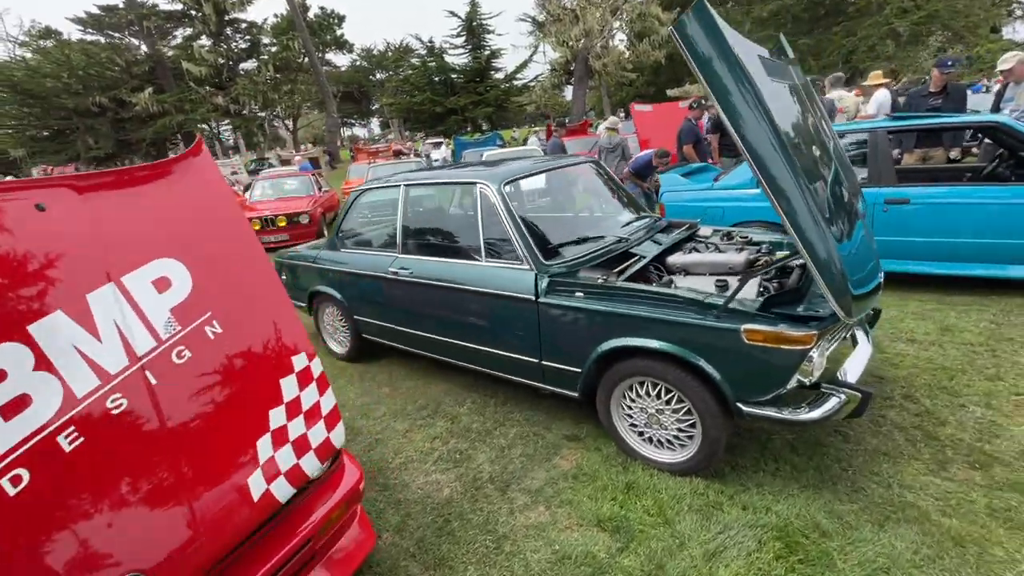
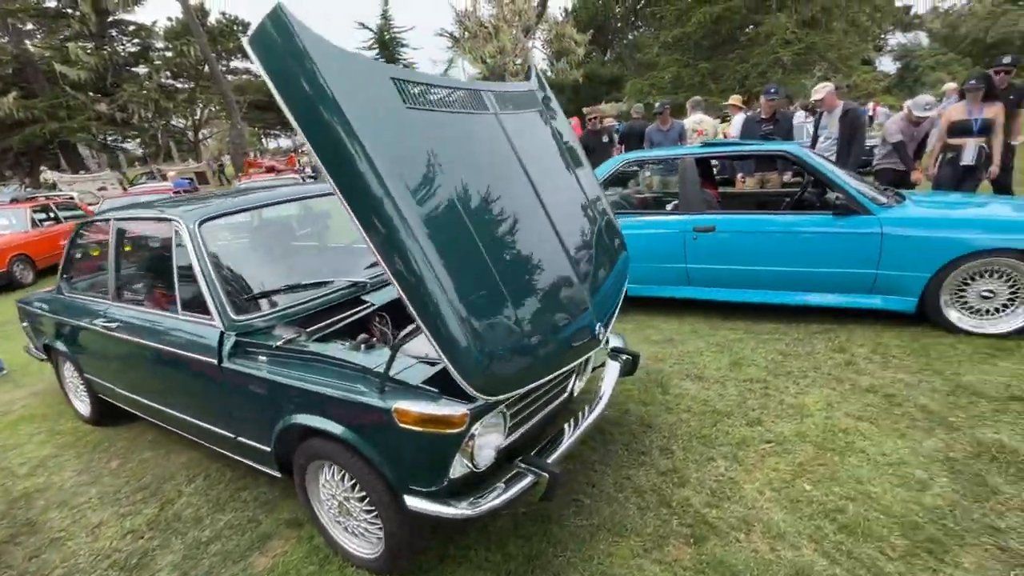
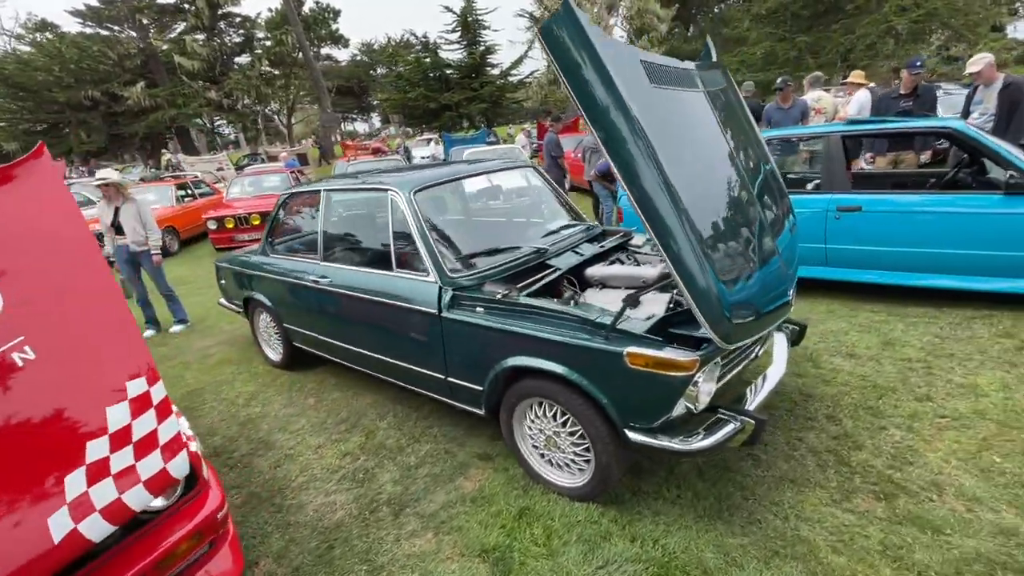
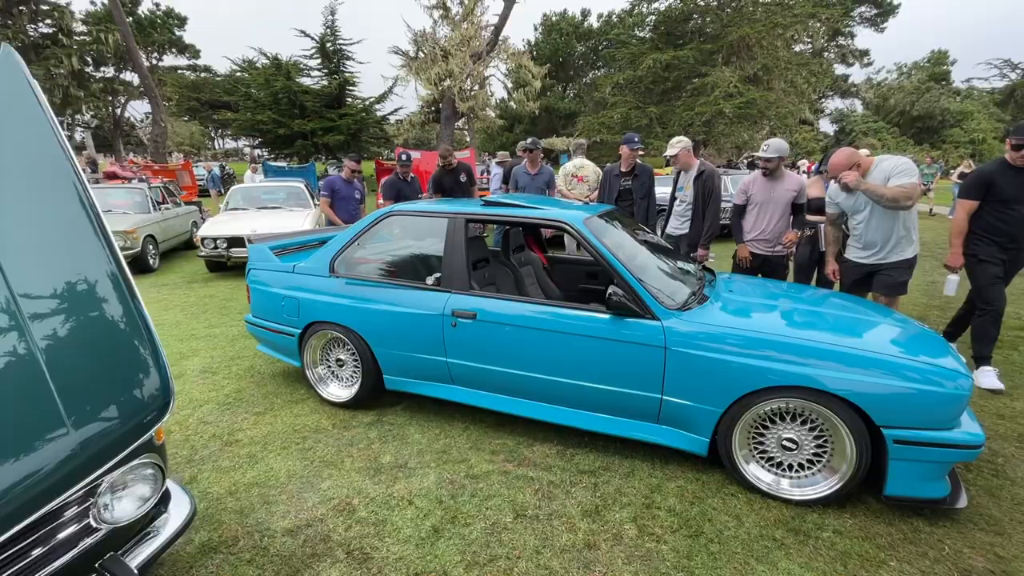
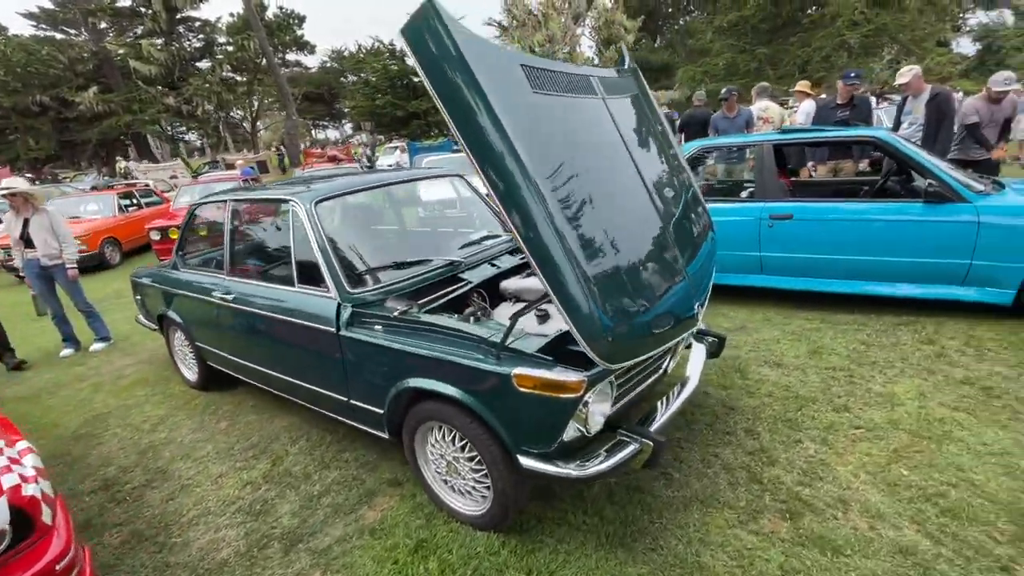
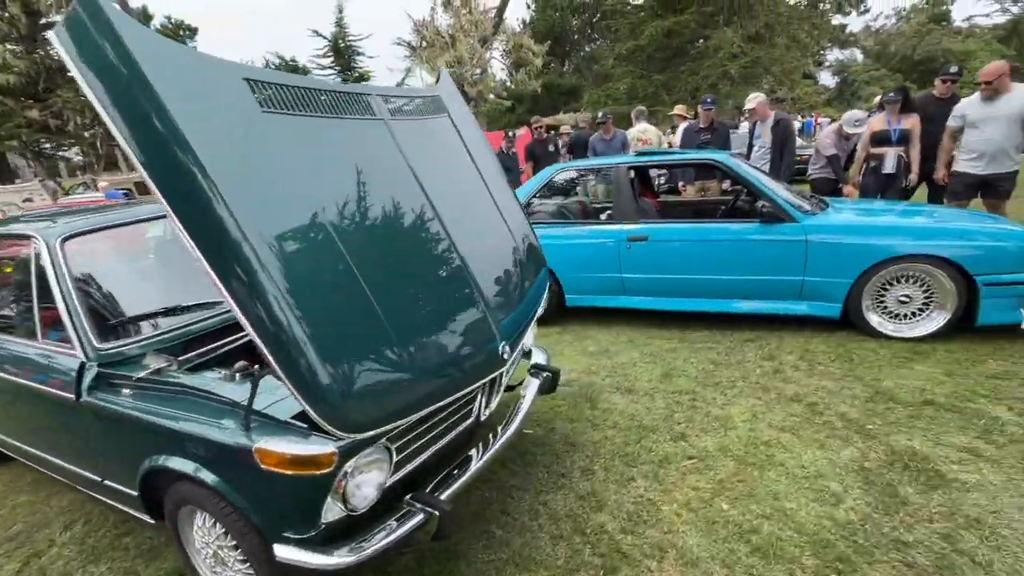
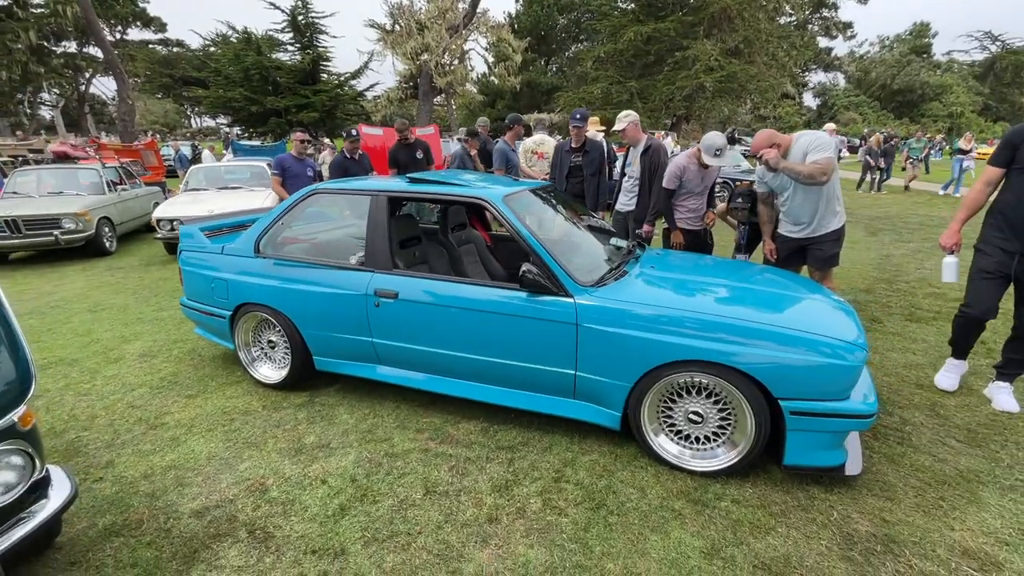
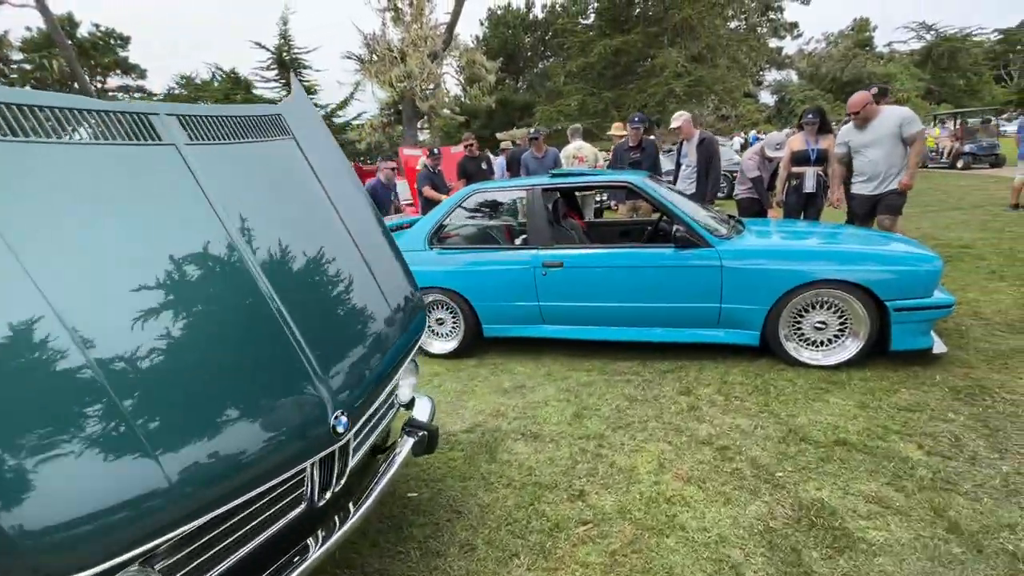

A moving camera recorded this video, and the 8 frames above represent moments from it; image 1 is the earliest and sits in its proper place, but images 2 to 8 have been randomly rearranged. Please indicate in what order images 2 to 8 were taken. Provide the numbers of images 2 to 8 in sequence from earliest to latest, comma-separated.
3, 5, 2, 6, 8, 4, 7
